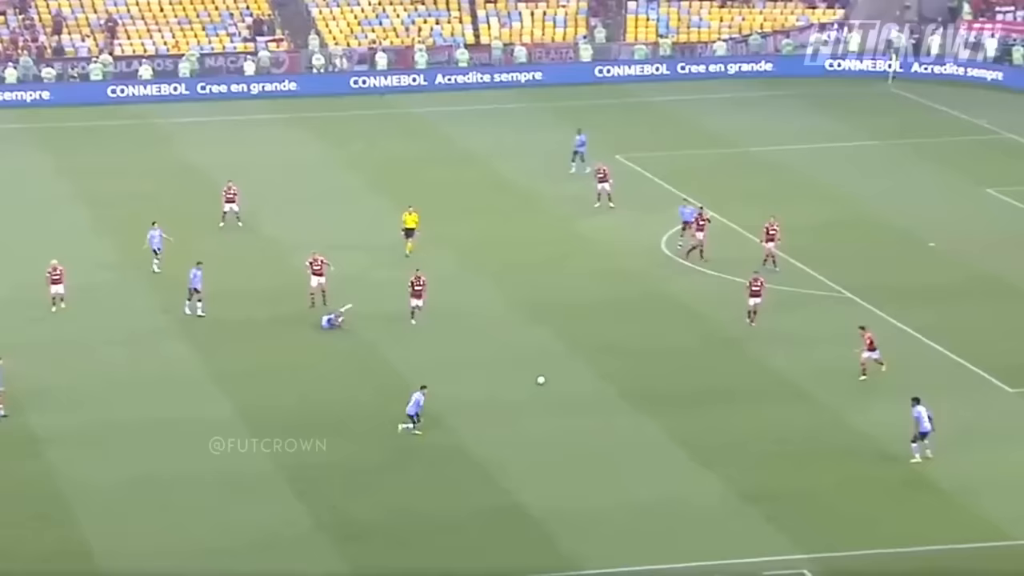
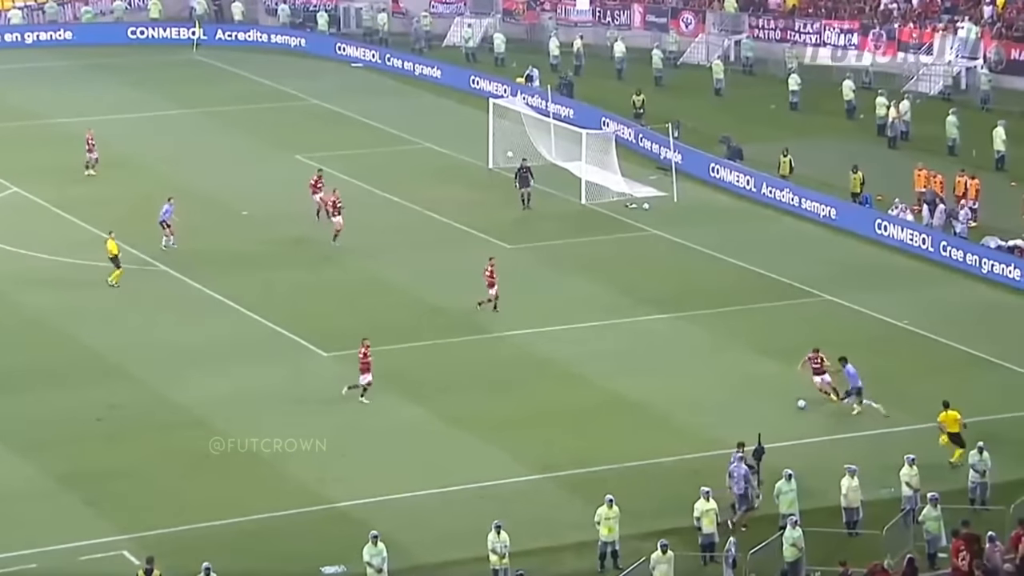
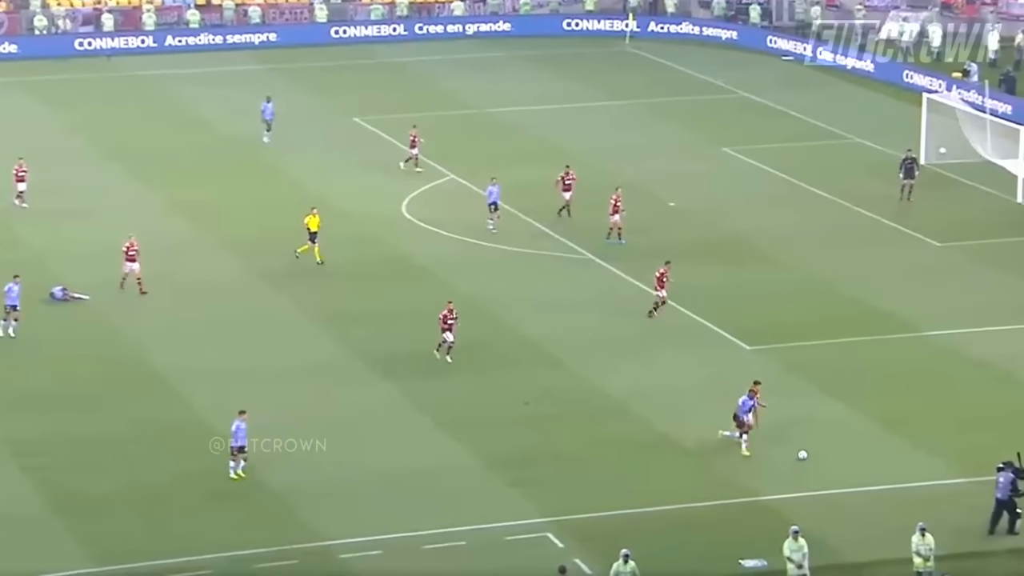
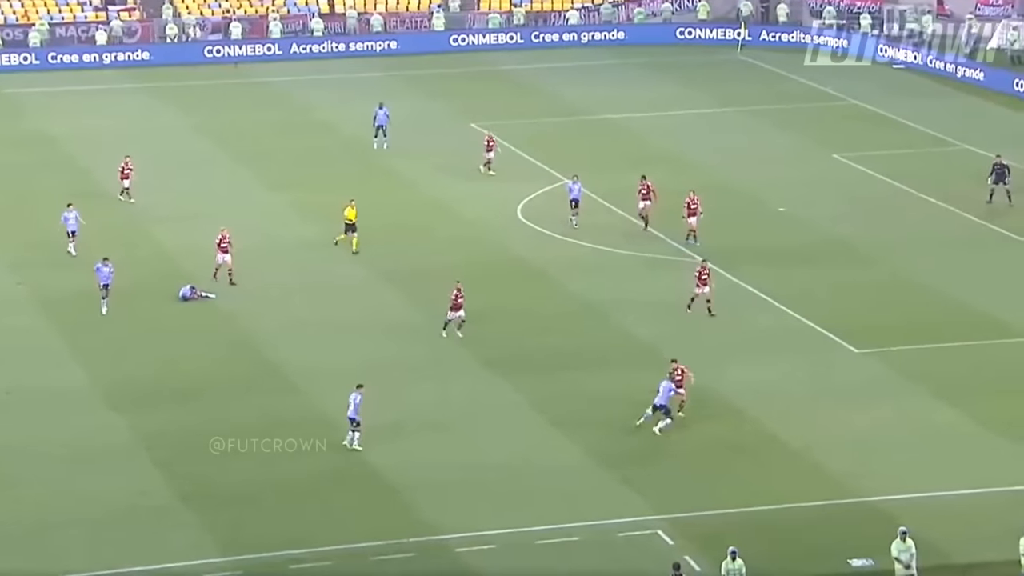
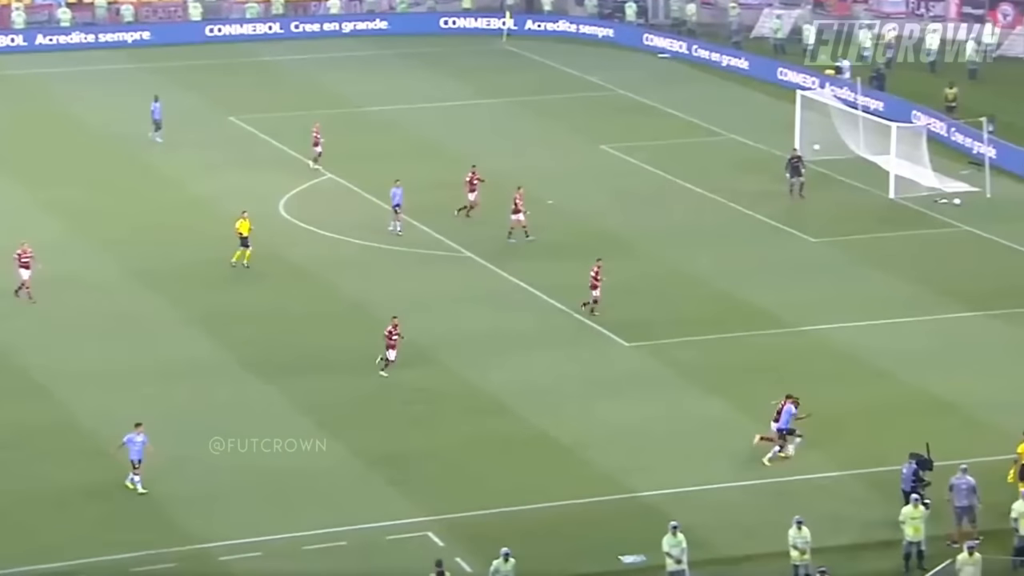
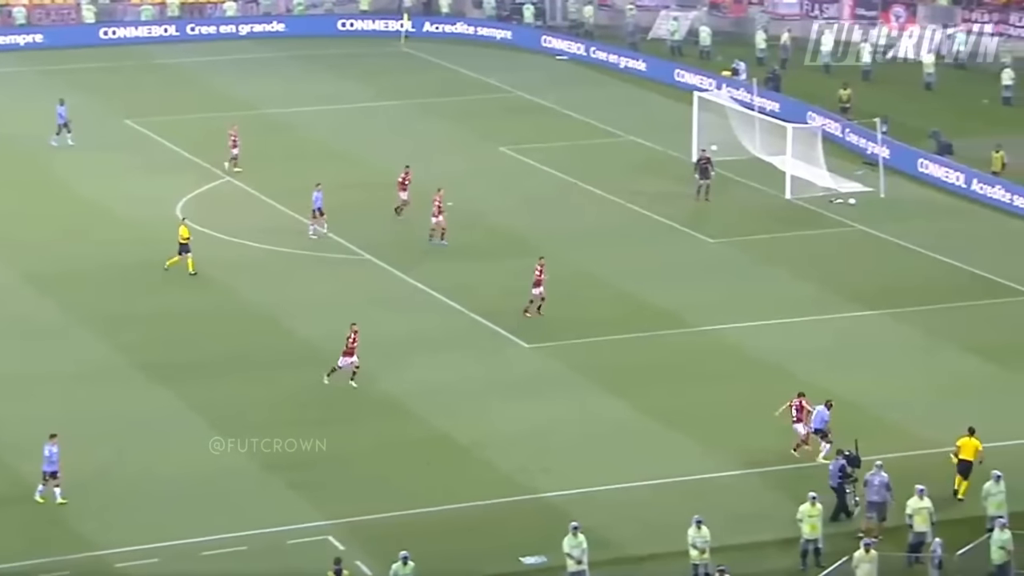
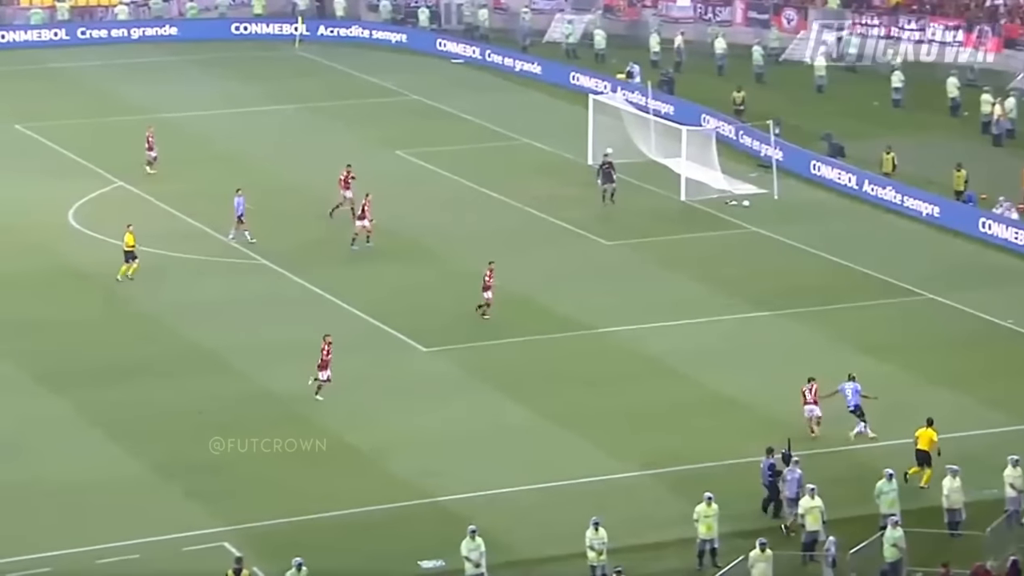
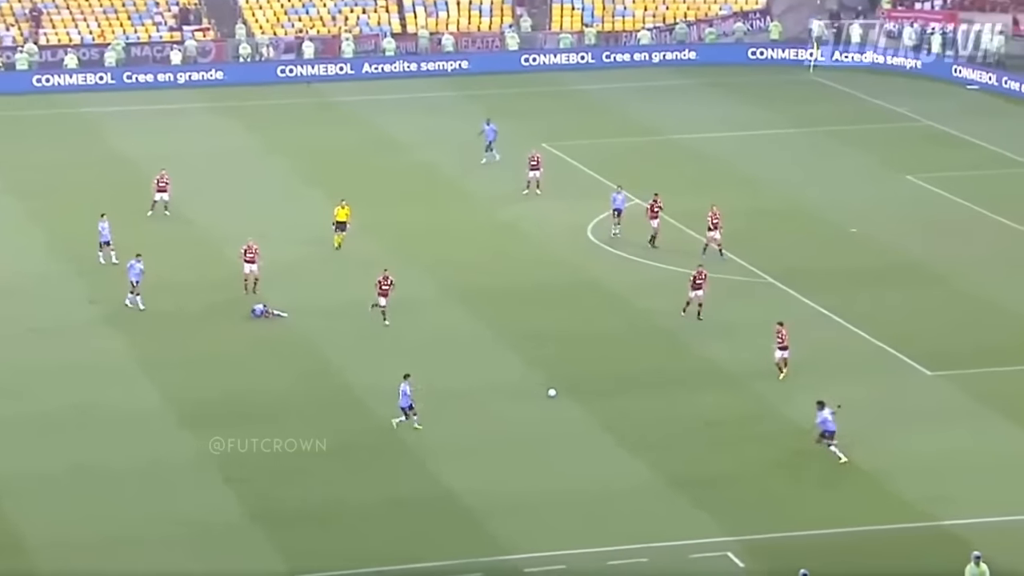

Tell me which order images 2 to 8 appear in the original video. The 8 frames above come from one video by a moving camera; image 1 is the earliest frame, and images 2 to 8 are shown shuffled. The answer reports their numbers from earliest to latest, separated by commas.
8, 4, 3, 5, 6, 7, 2
